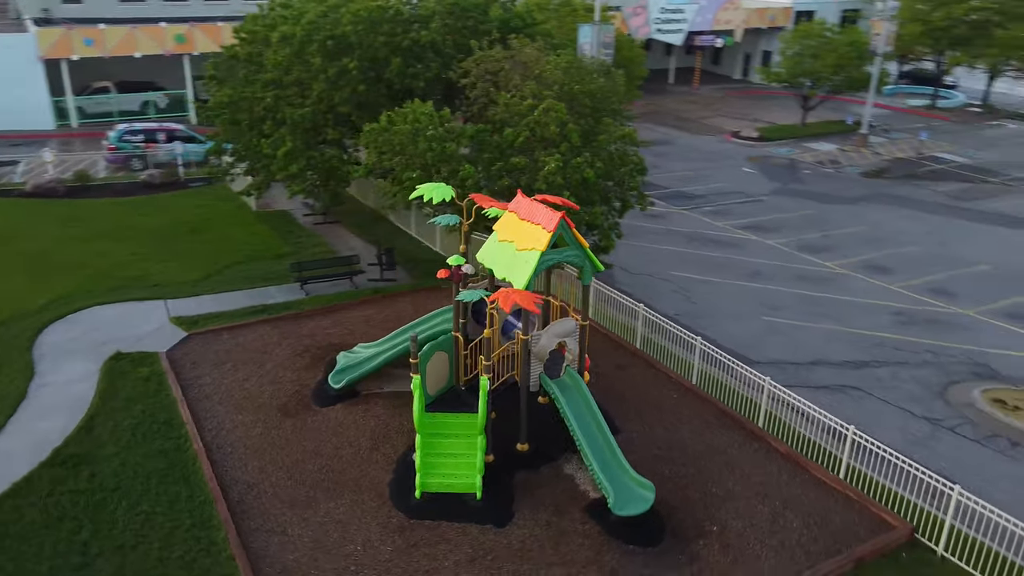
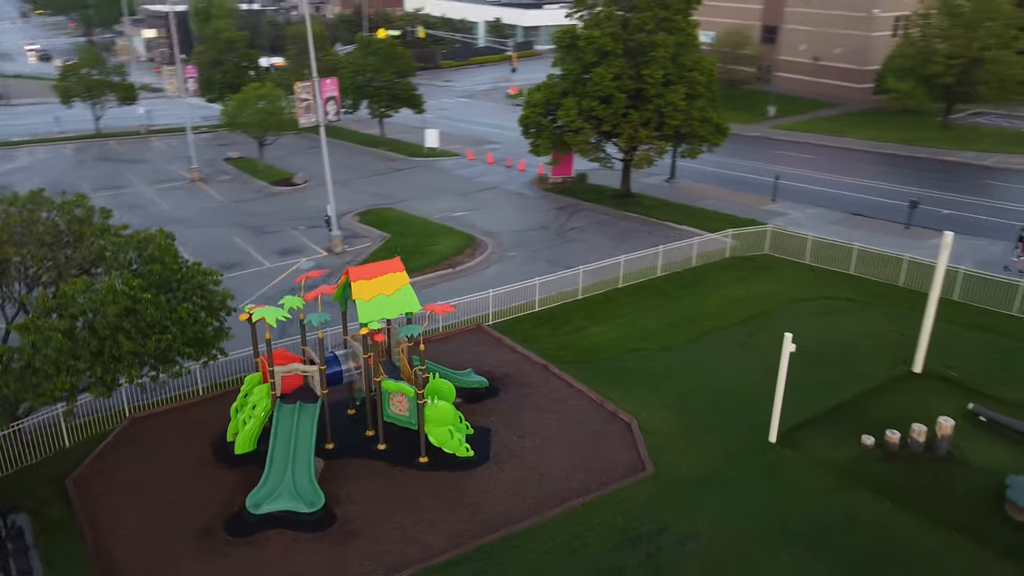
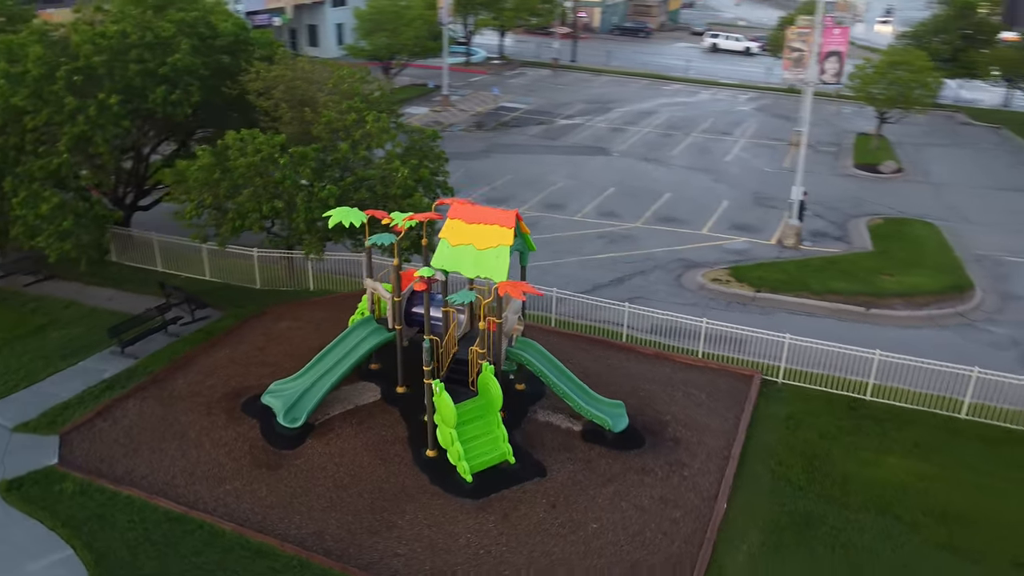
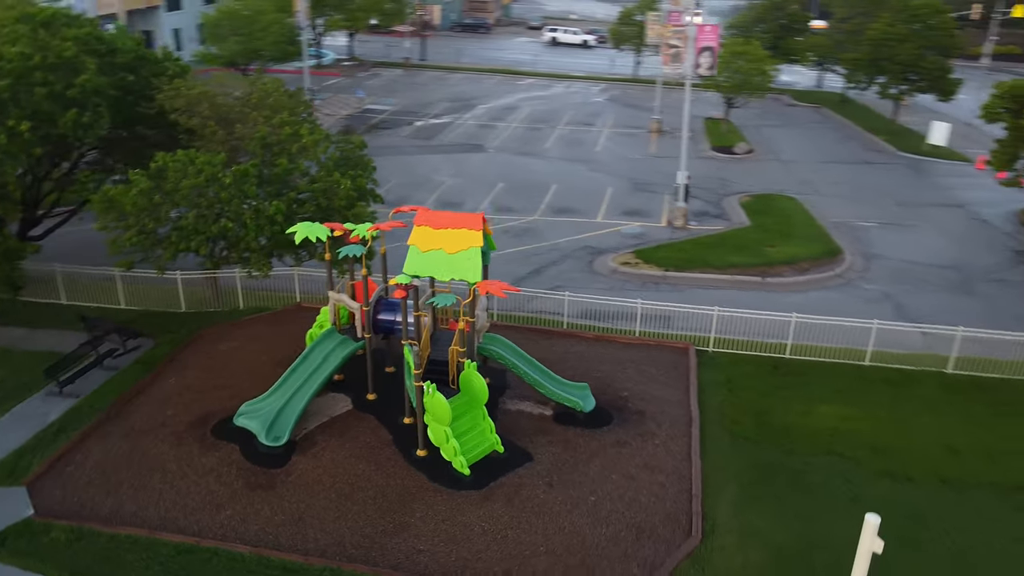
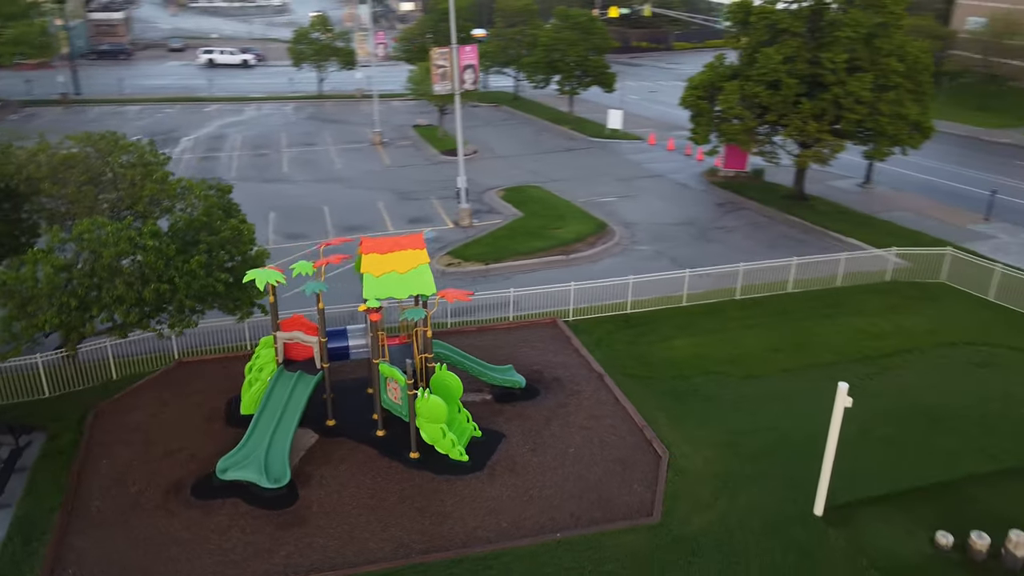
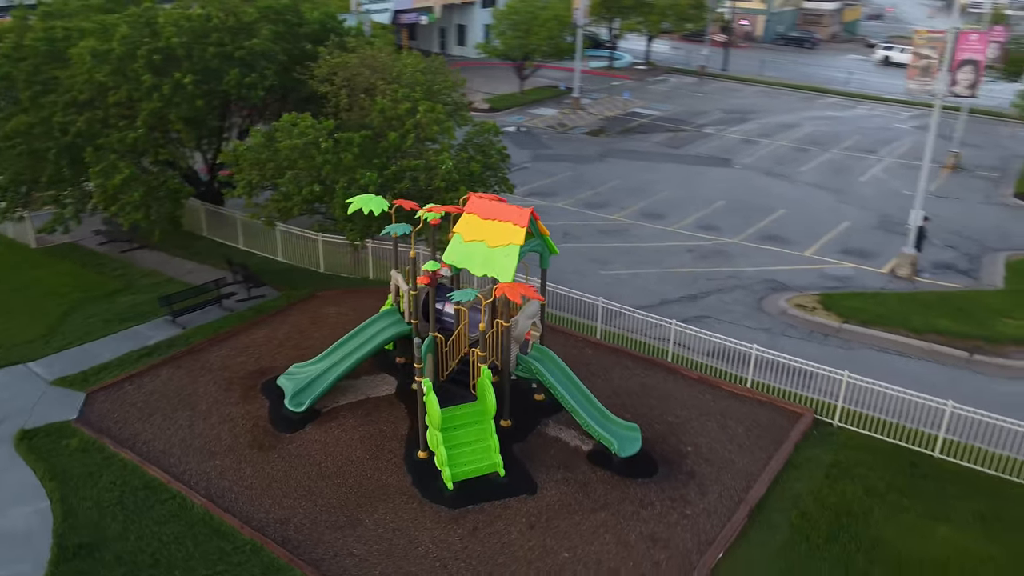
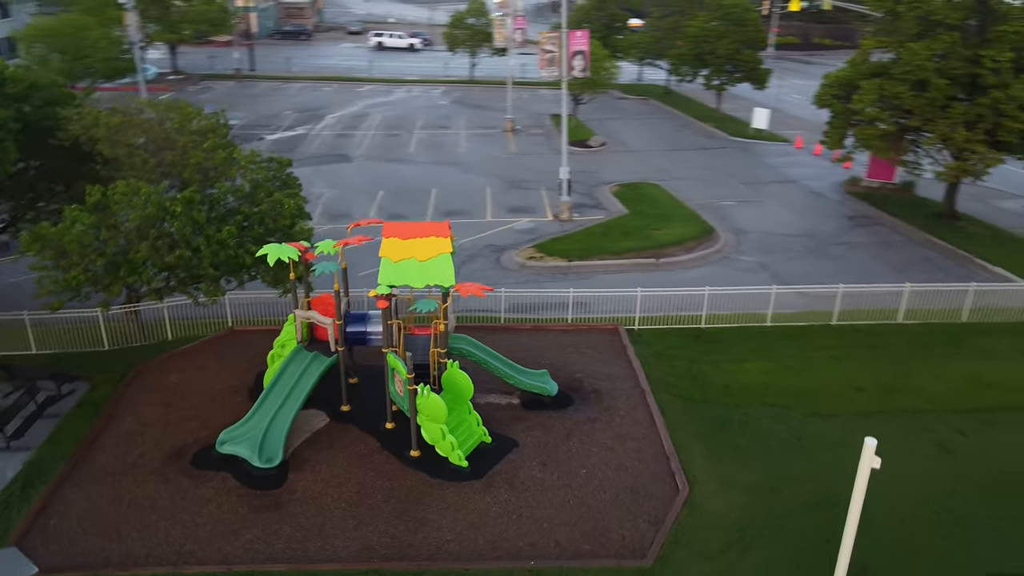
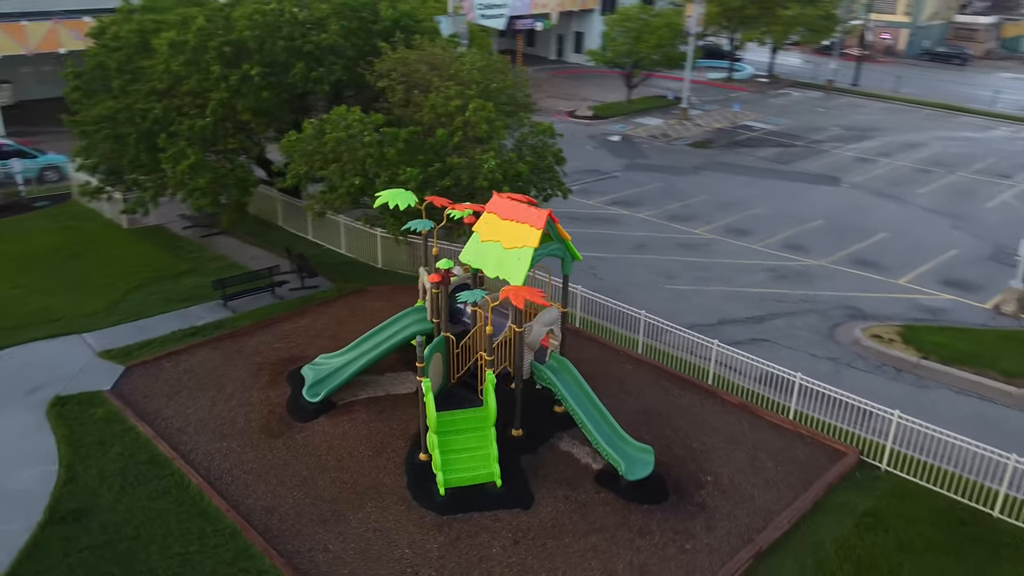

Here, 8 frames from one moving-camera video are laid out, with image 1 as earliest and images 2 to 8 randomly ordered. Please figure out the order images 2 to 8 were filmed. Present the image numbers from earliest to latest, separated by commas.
8, 6, 3, 4, 7, 5, 2
